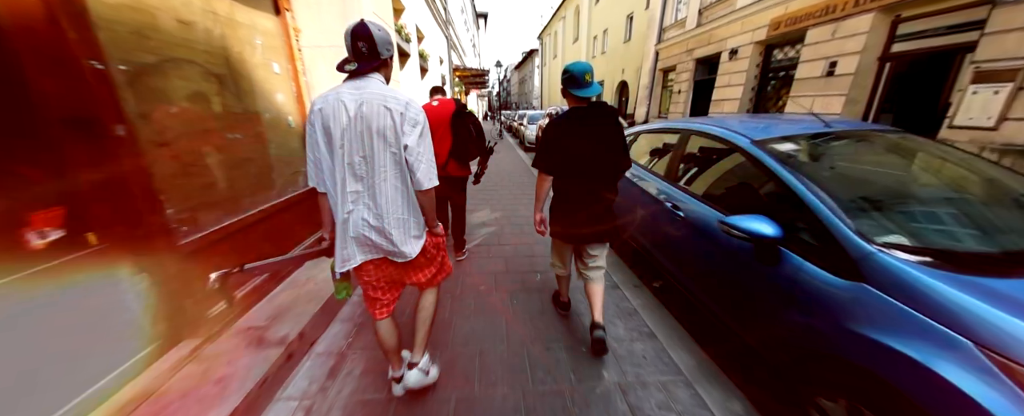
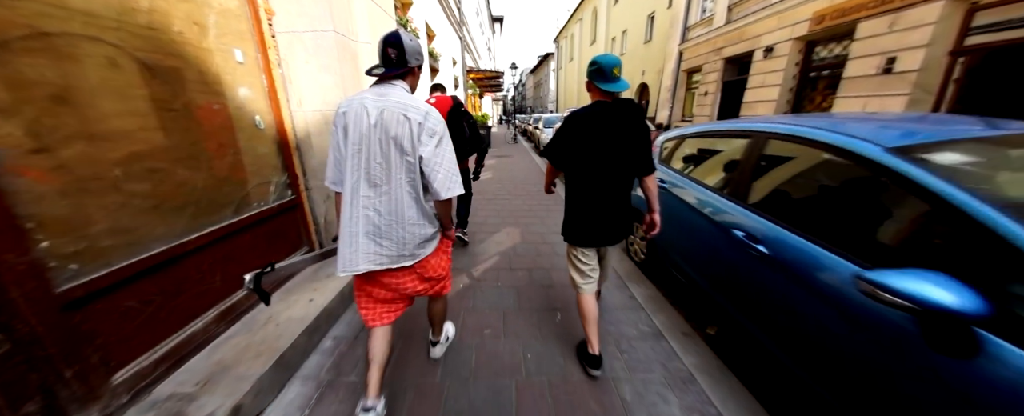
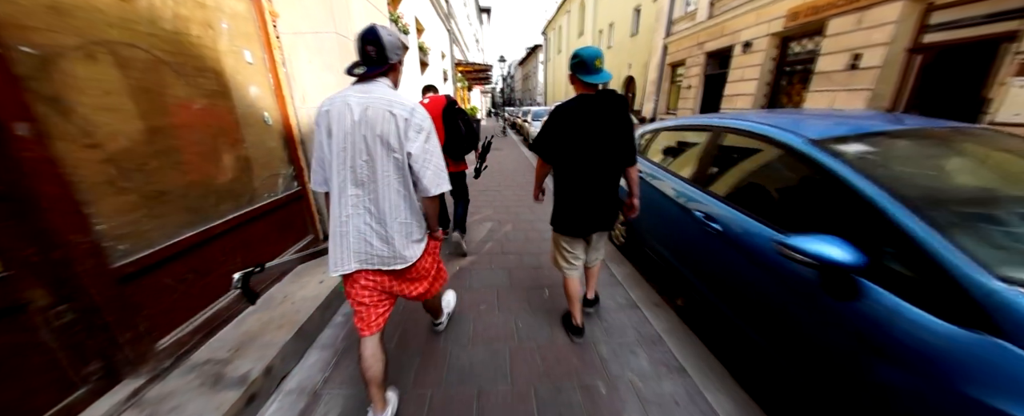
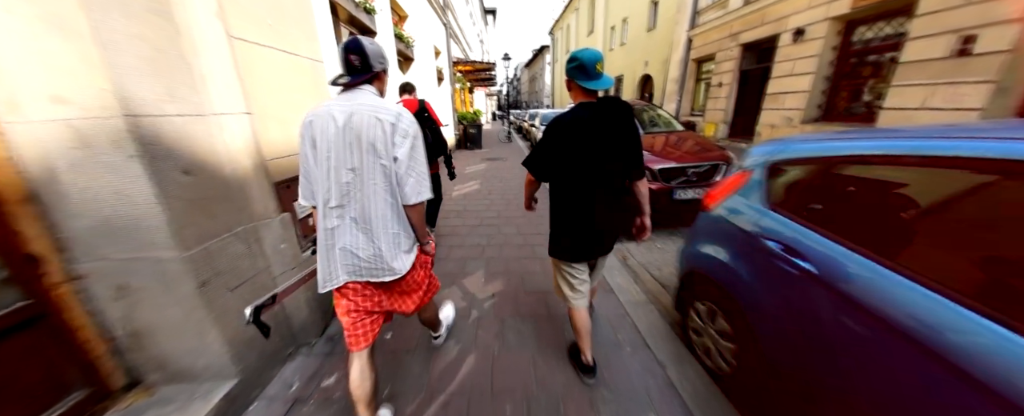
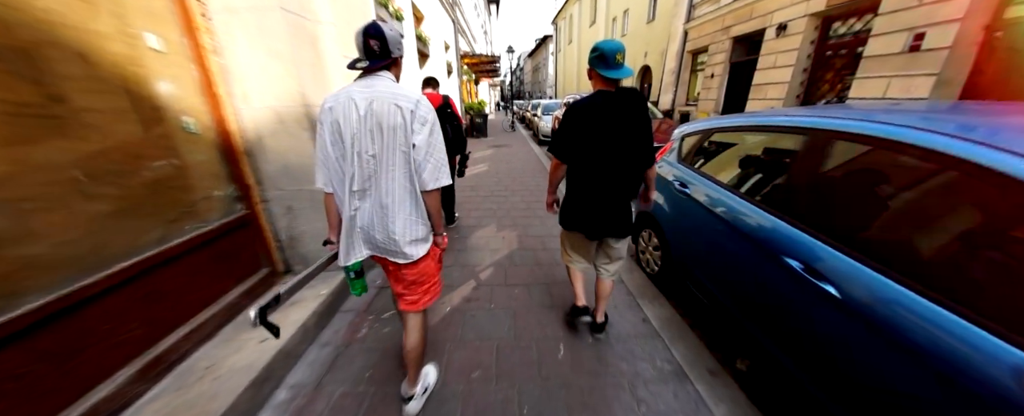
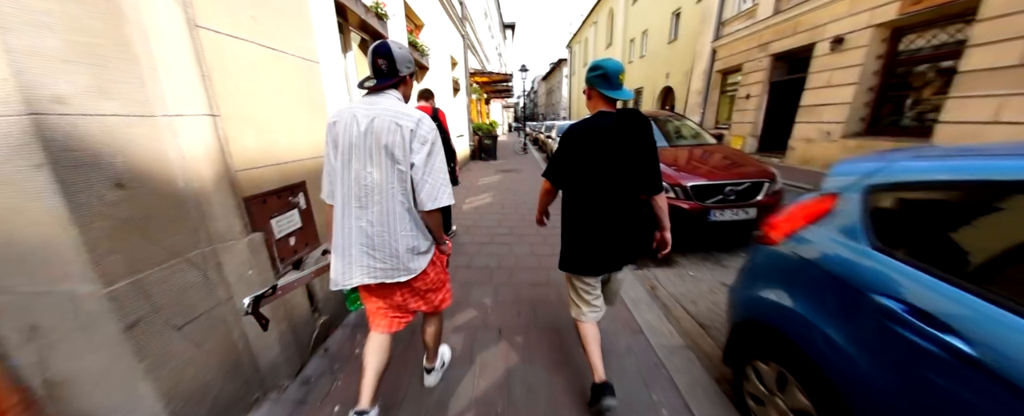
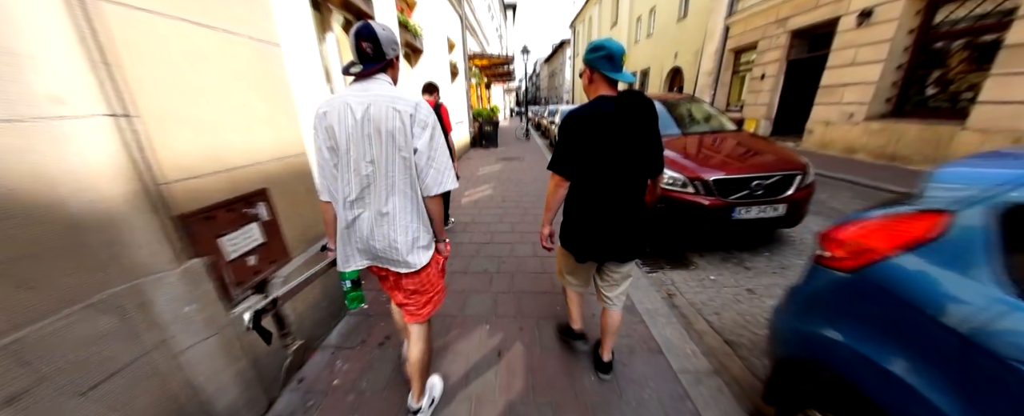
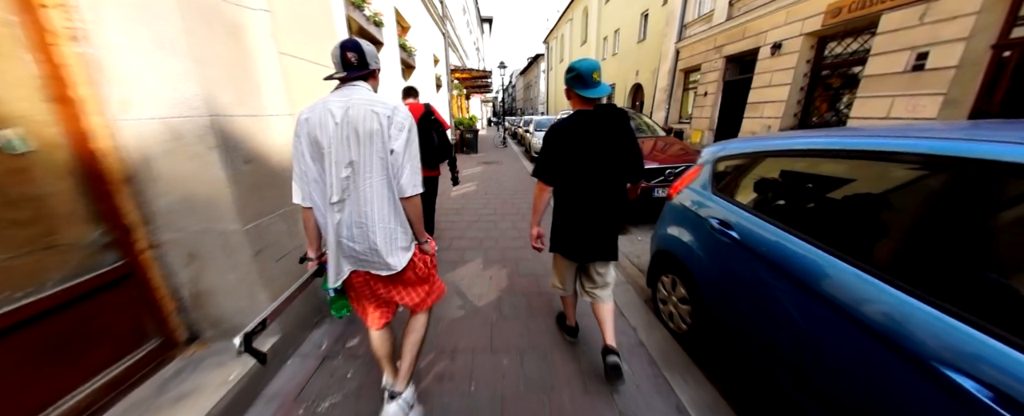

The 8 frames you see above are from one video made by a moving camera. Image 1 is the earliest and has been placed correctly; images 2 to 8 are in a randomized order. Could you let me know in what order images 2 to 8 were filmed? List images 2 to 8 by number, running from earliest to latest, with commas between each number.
3, 2, 5, 8, 4, 6, 7
